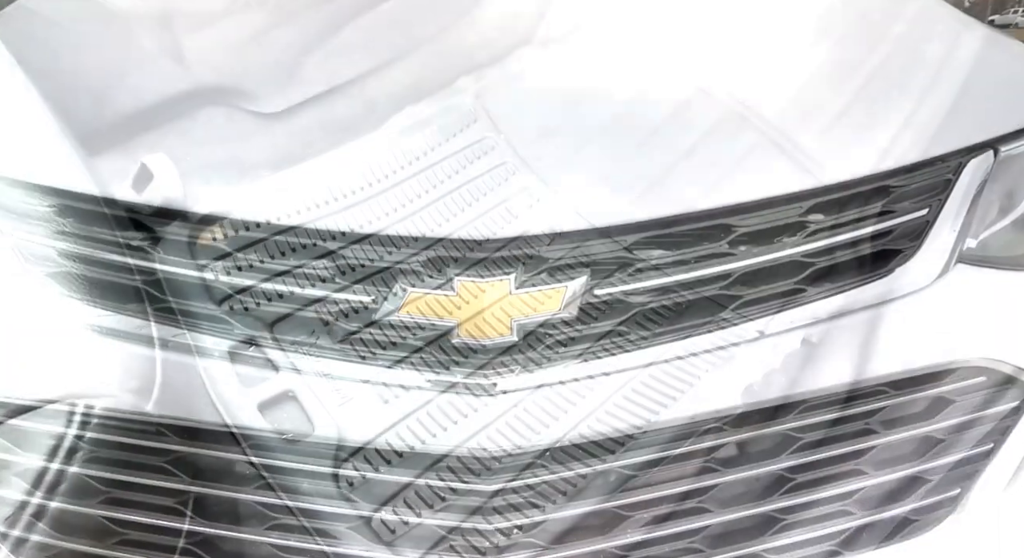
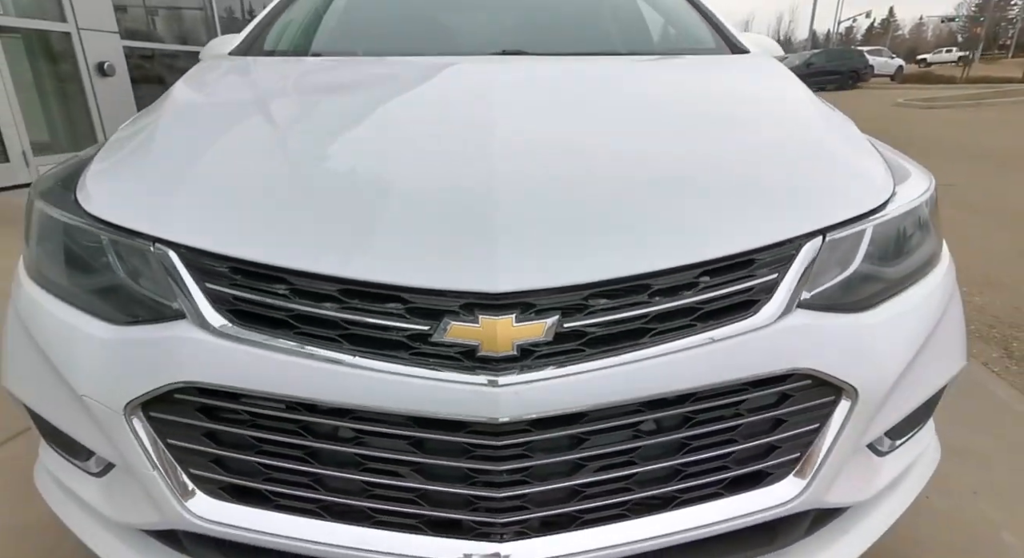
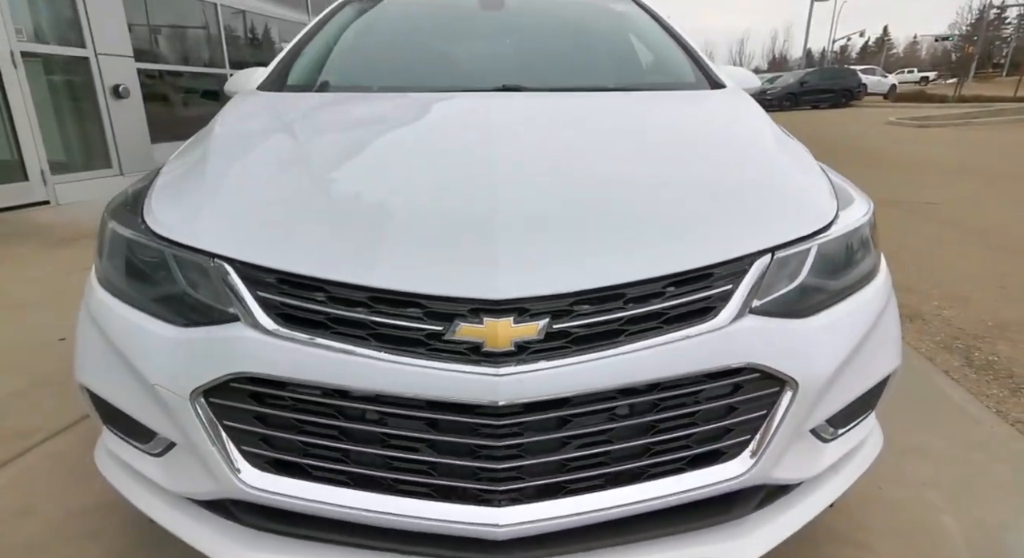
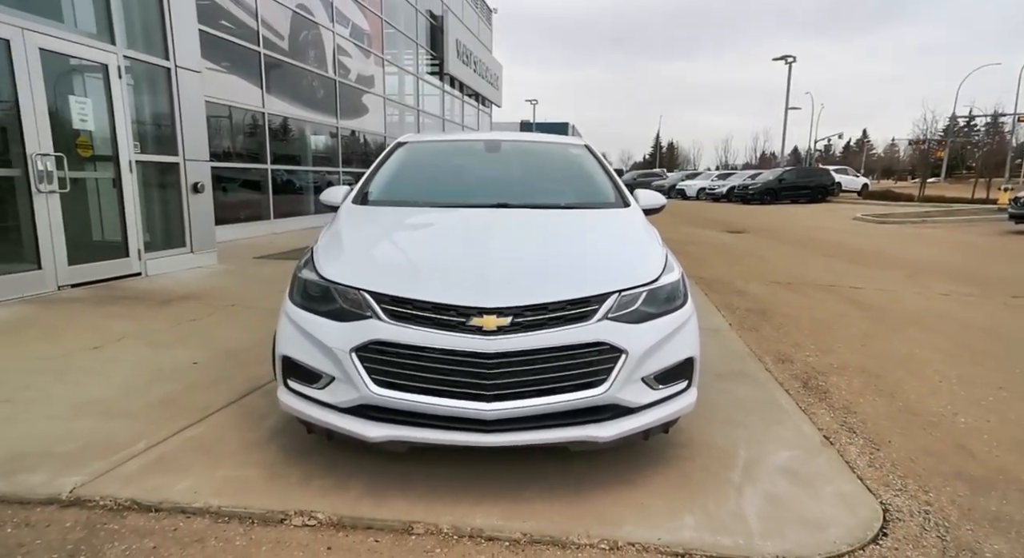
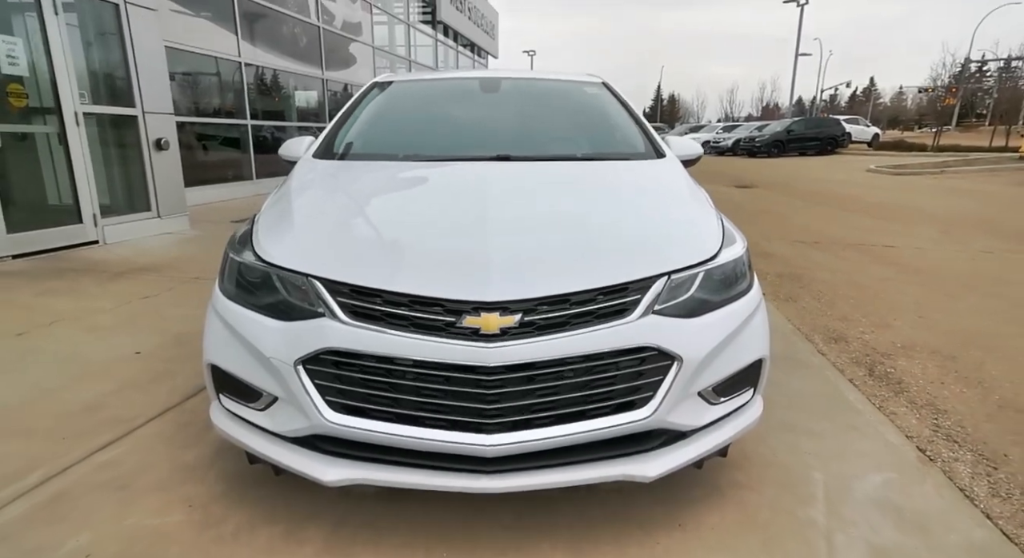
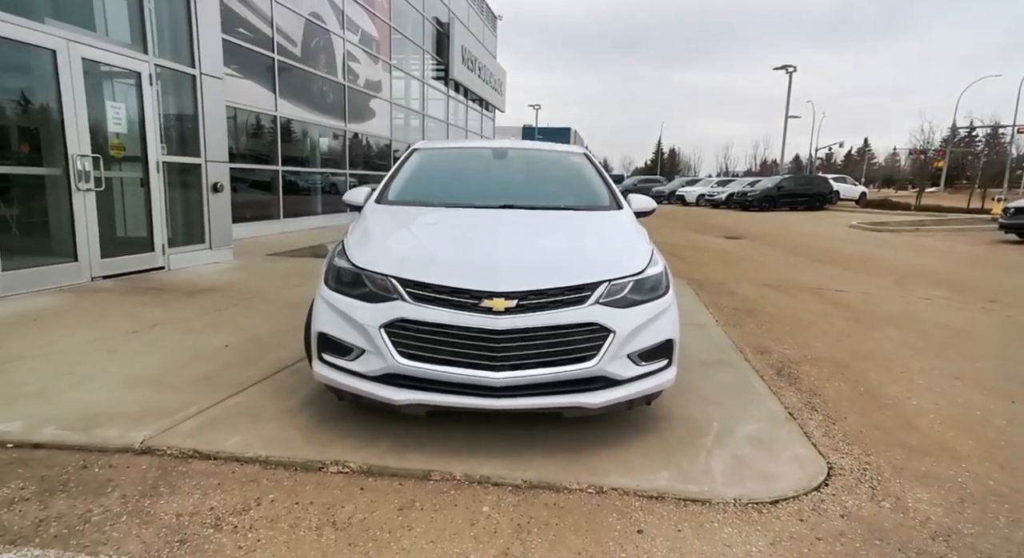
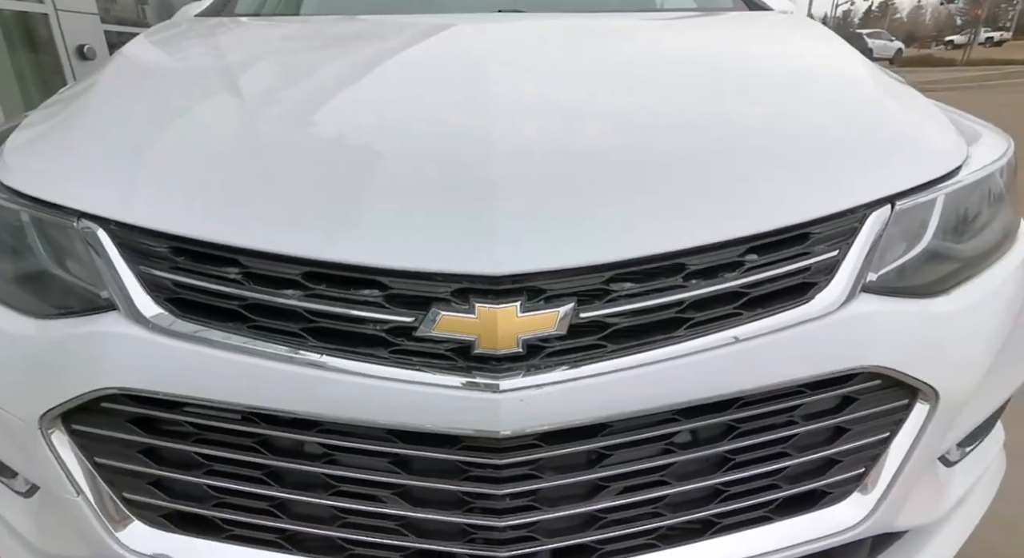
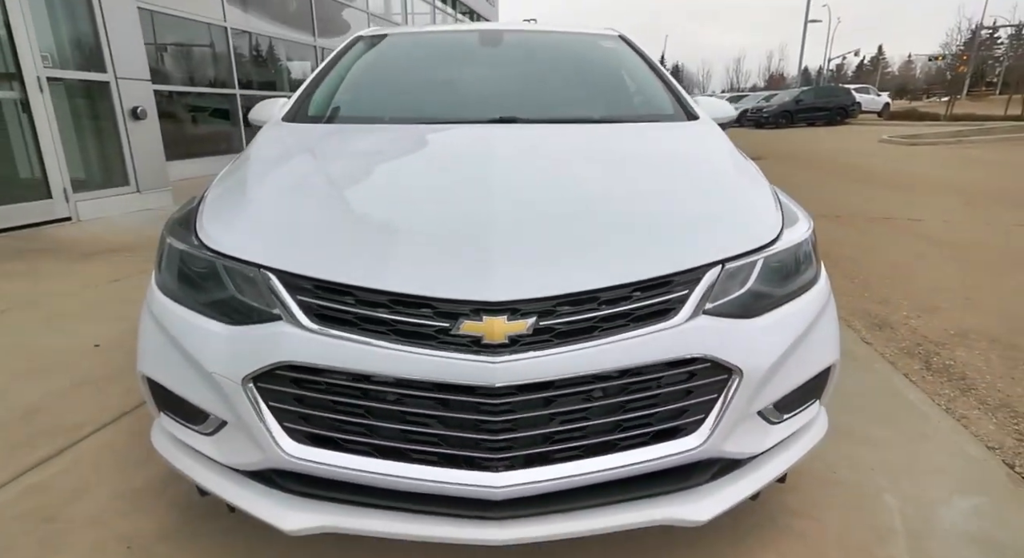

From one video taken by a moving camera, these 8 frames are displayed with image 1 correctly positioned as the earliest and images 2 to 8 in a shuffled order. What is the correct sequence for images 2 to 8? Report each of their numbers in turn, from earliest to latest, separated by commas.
7, 2, 3, 8, 5, 4, 6
